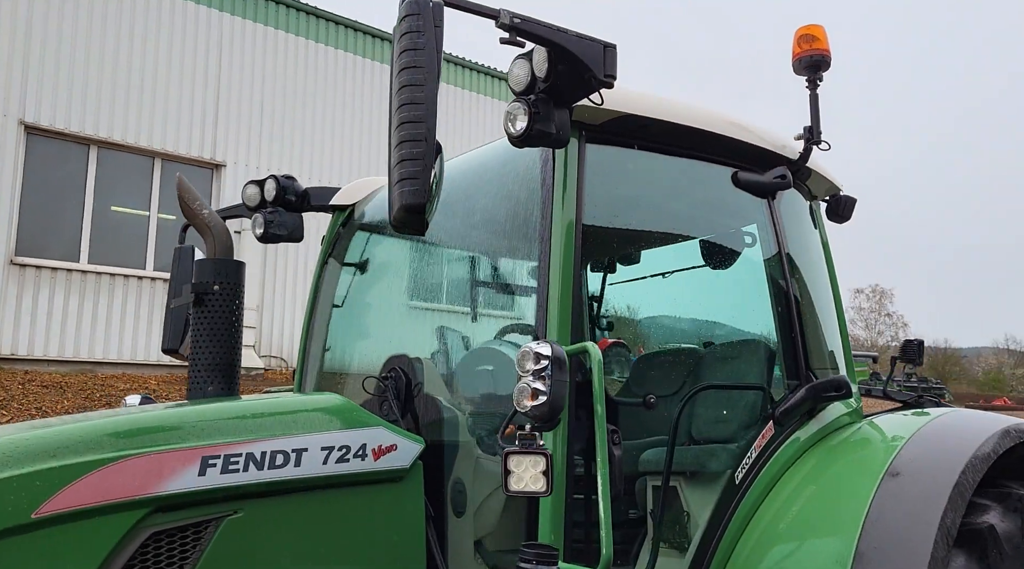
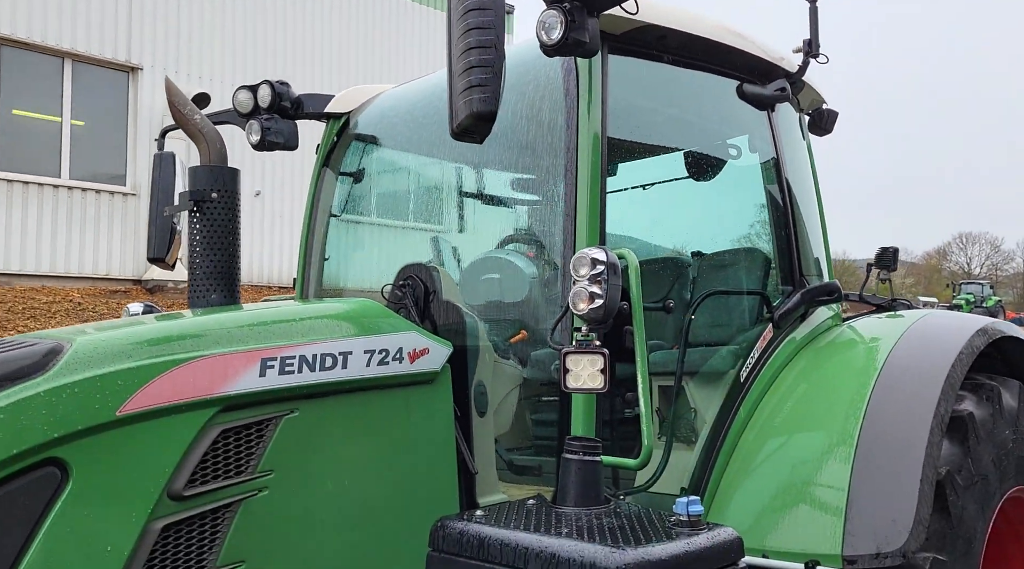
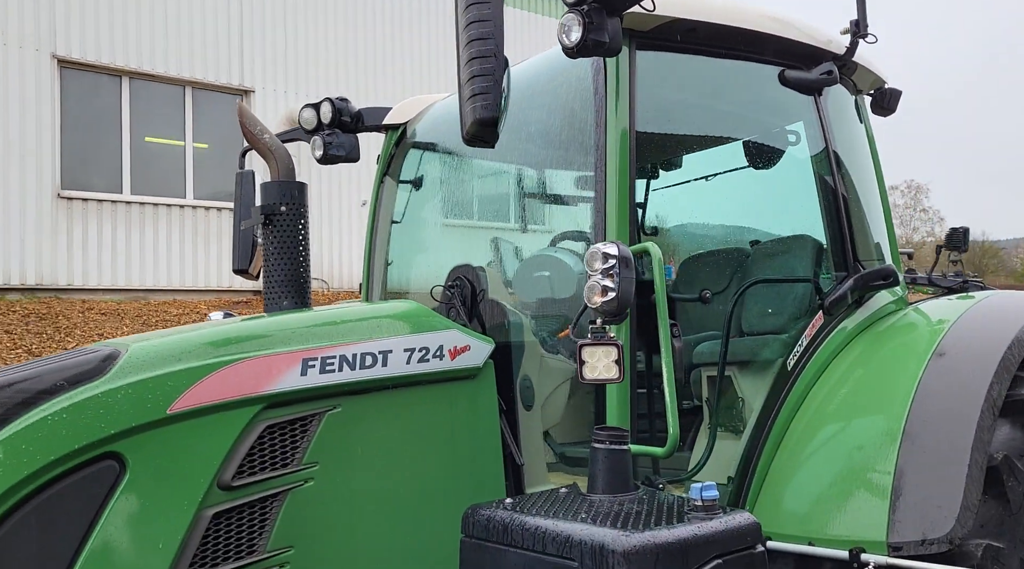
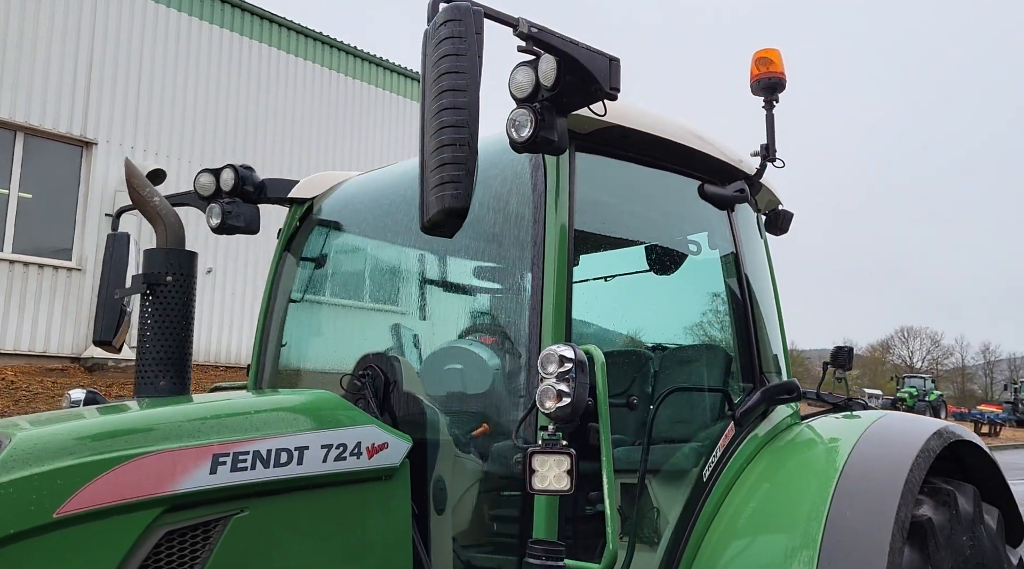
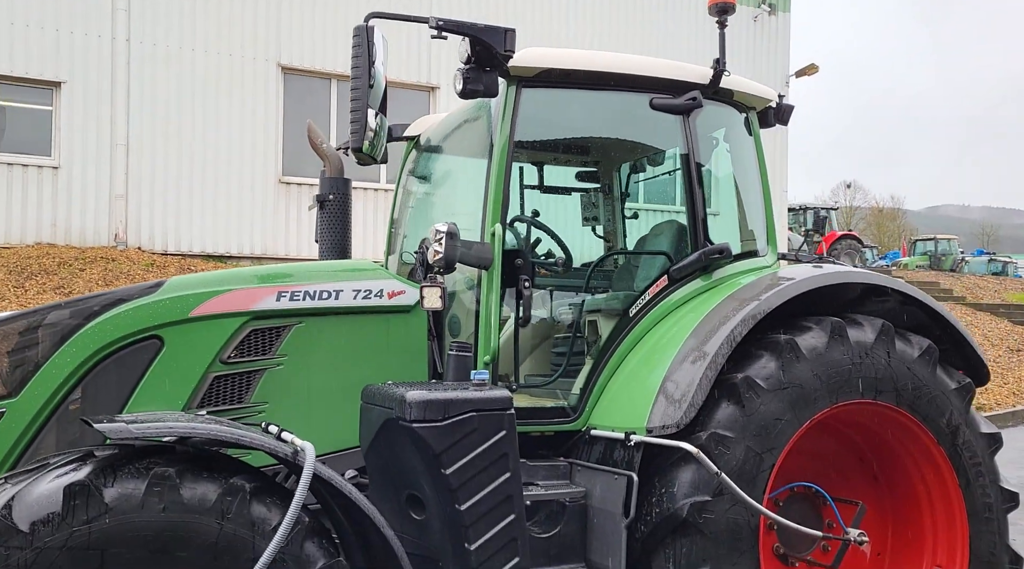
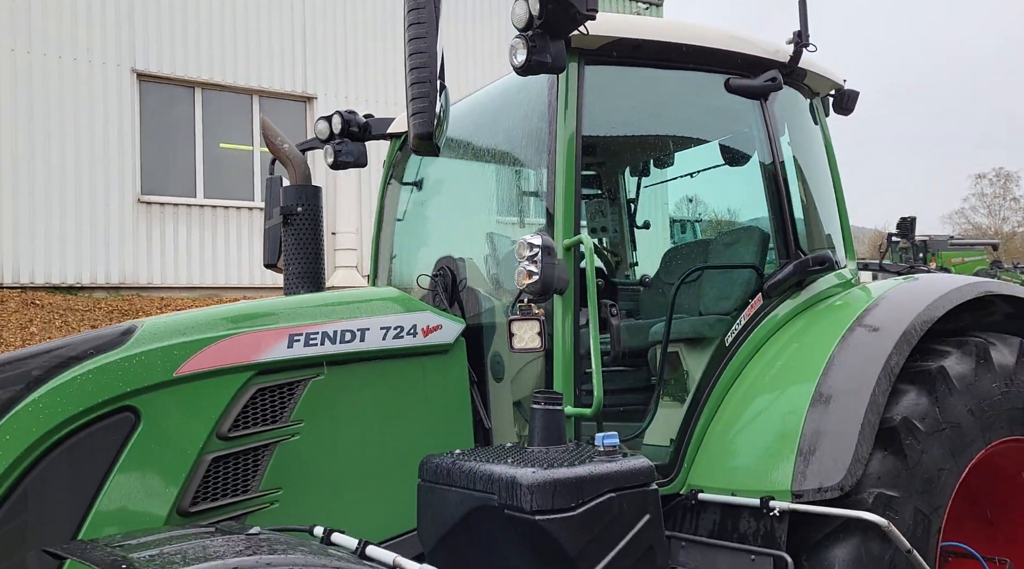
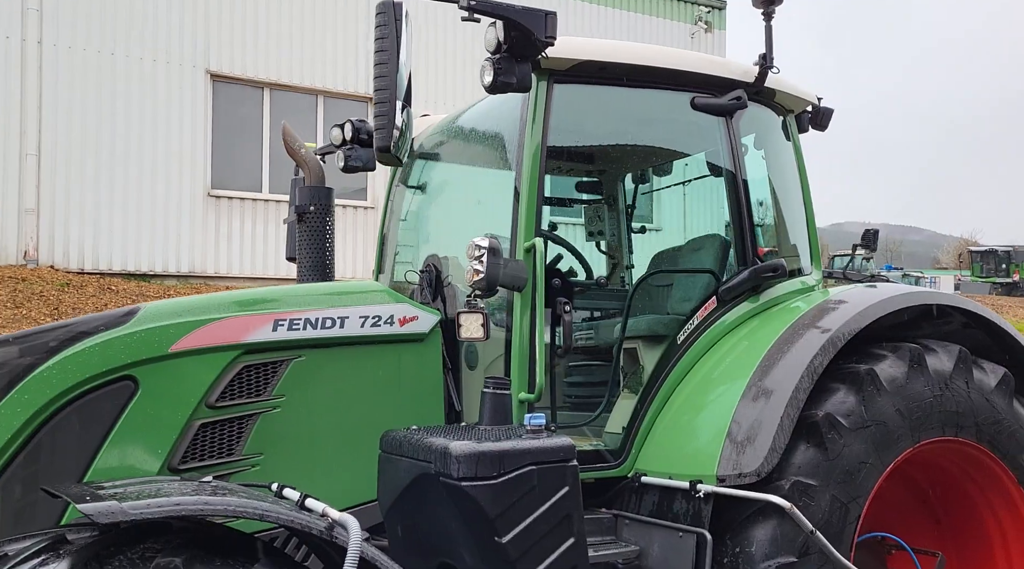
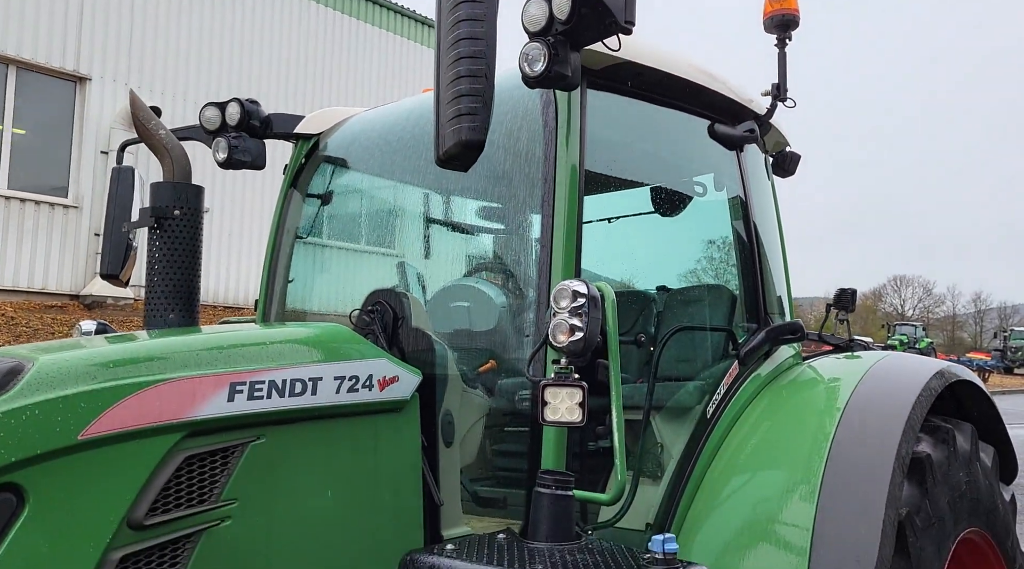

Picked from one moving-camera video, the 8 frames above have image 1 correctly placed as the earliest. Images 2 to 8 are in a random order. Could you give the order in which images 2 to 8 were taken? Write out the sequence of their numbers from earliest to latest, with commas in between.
4, 8, 2, 3, 6, 7, 5
